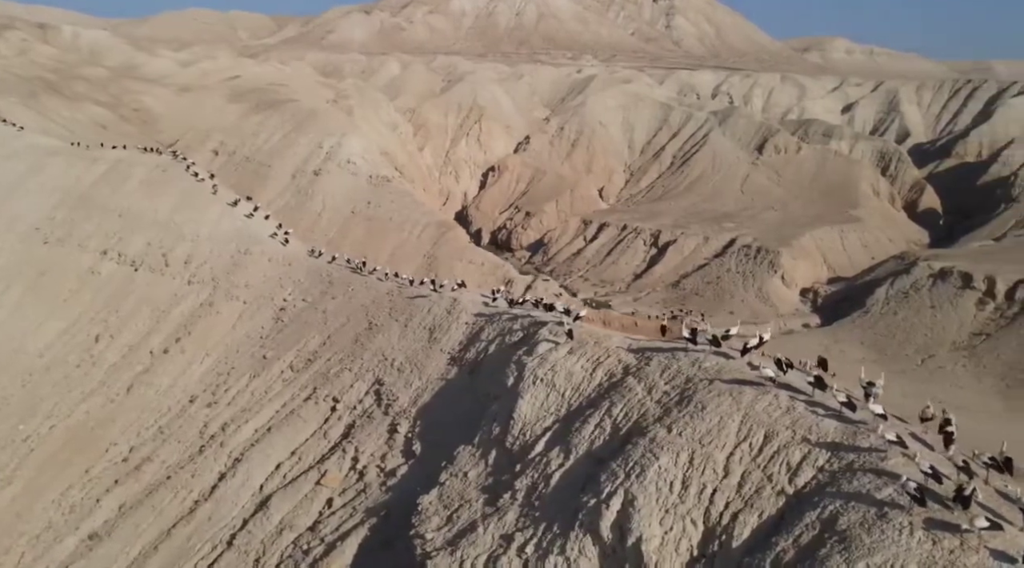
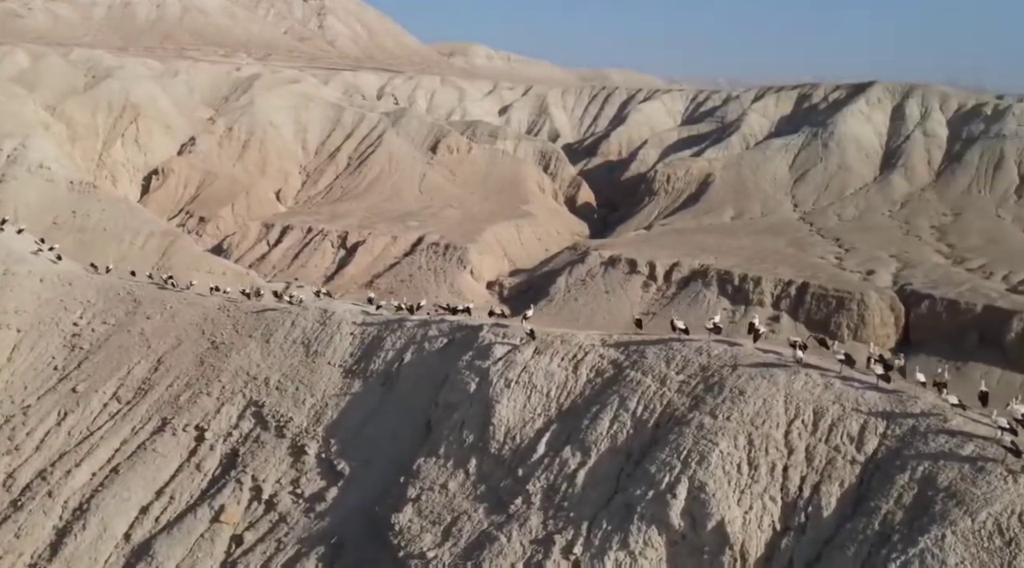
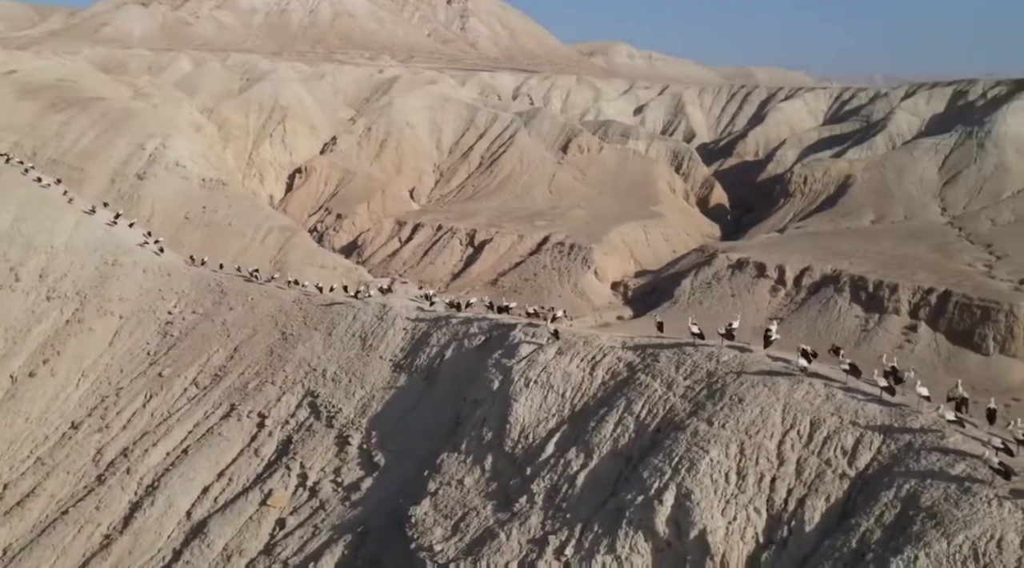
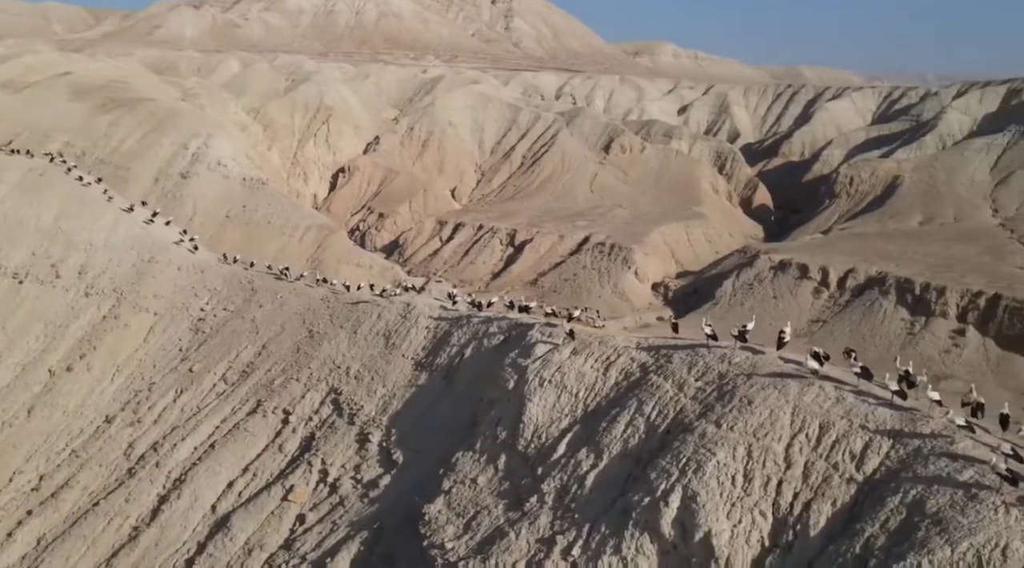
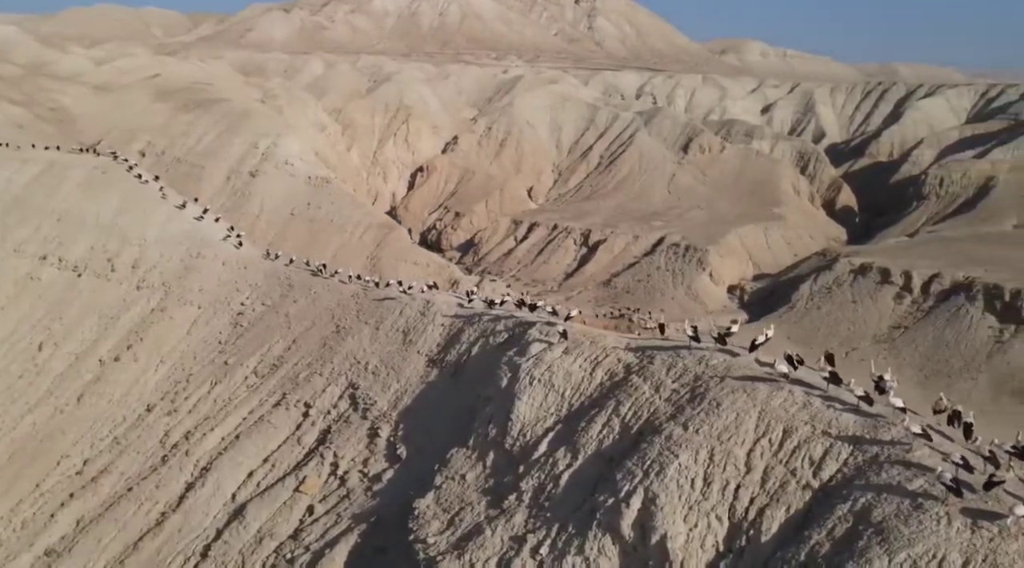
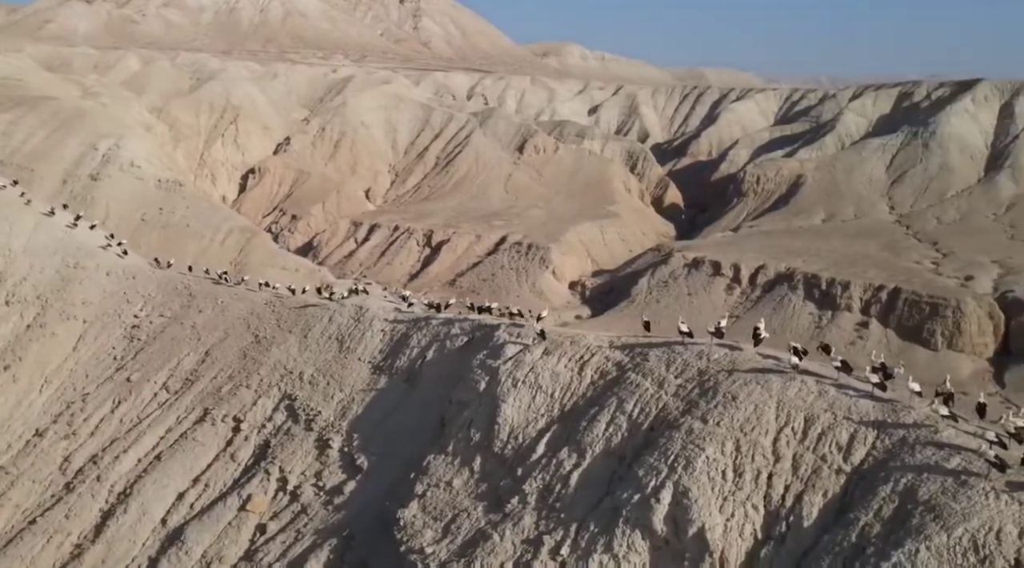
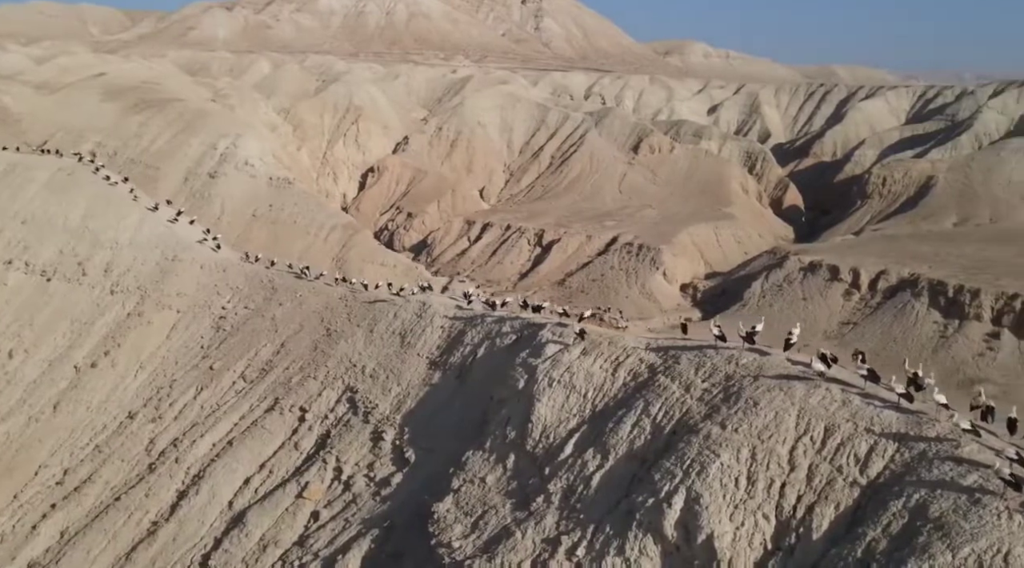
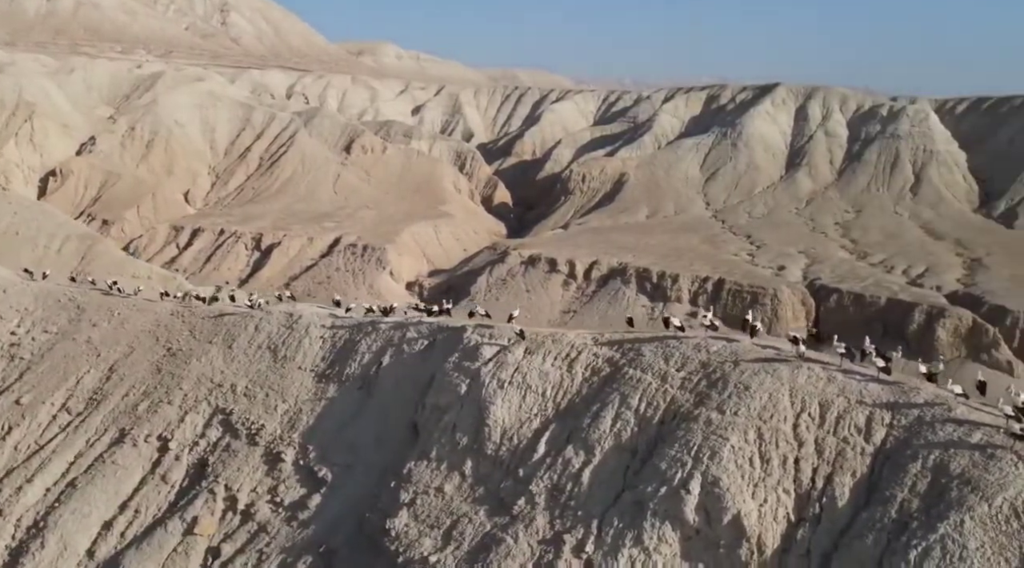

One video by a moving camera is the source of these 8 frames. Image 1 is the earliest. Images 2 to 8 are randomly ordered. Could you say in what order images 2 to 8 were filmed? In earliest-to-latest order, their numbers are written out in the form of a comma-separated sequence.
5, 7, 4, 3, 6, 2, 8
